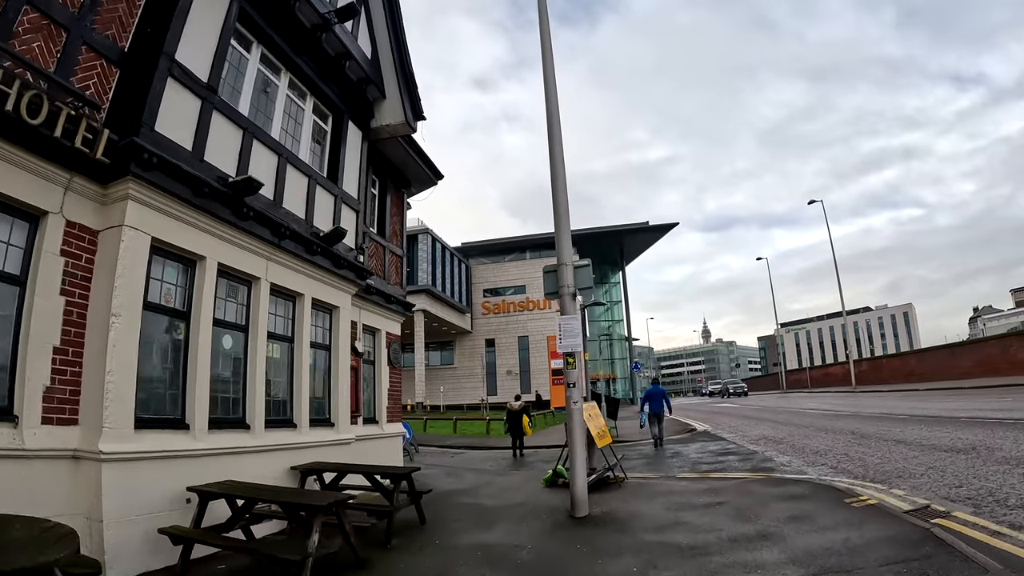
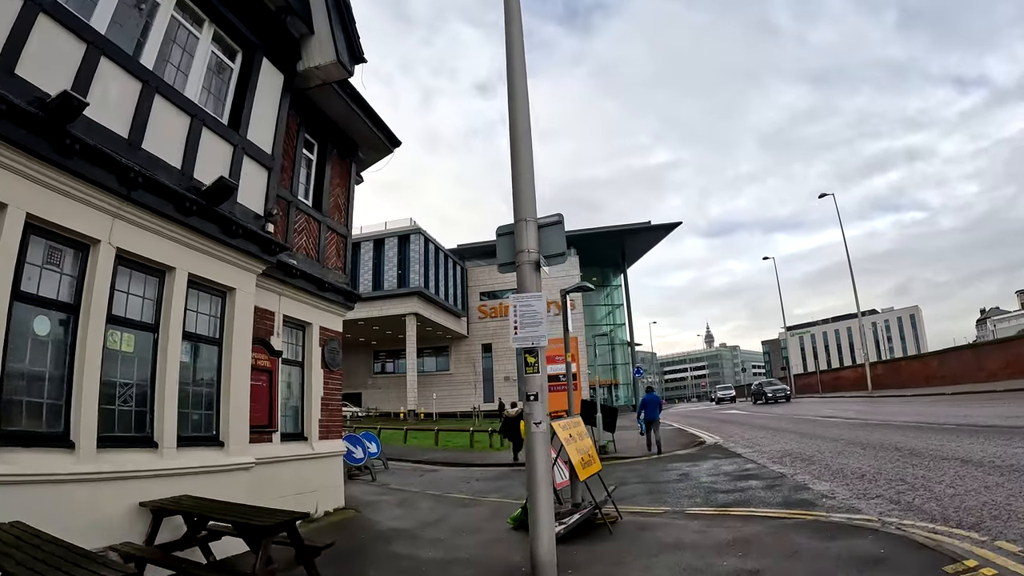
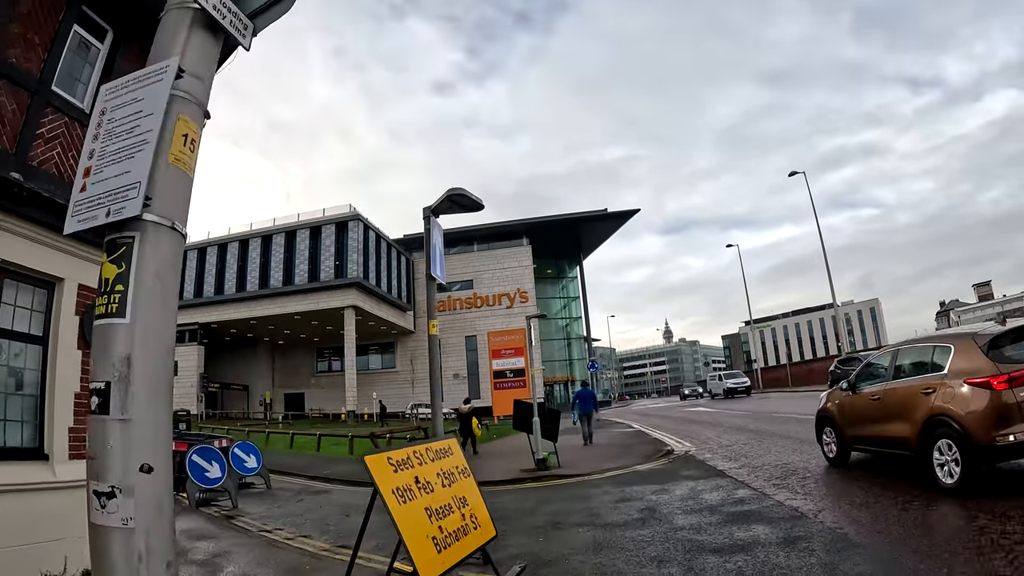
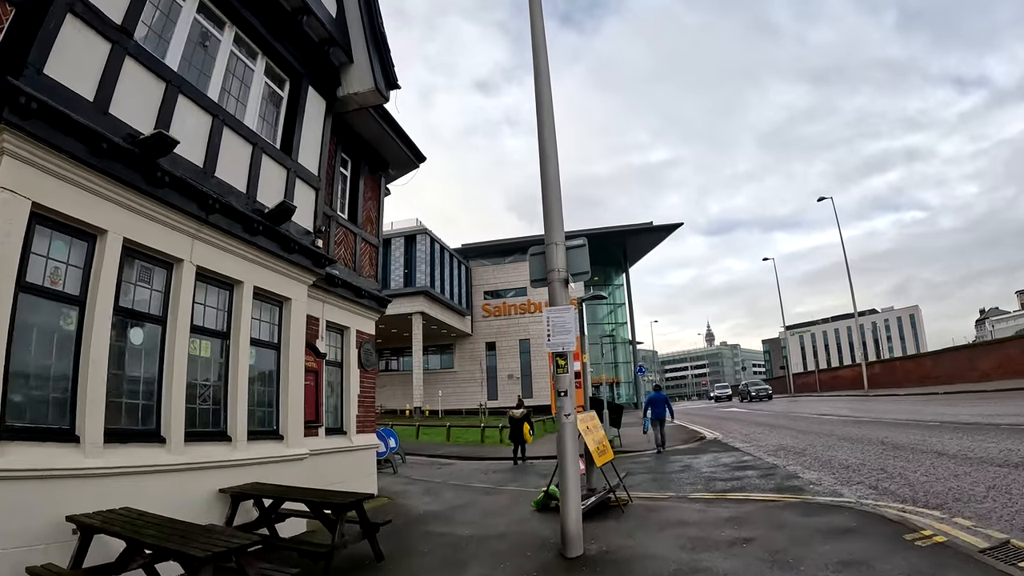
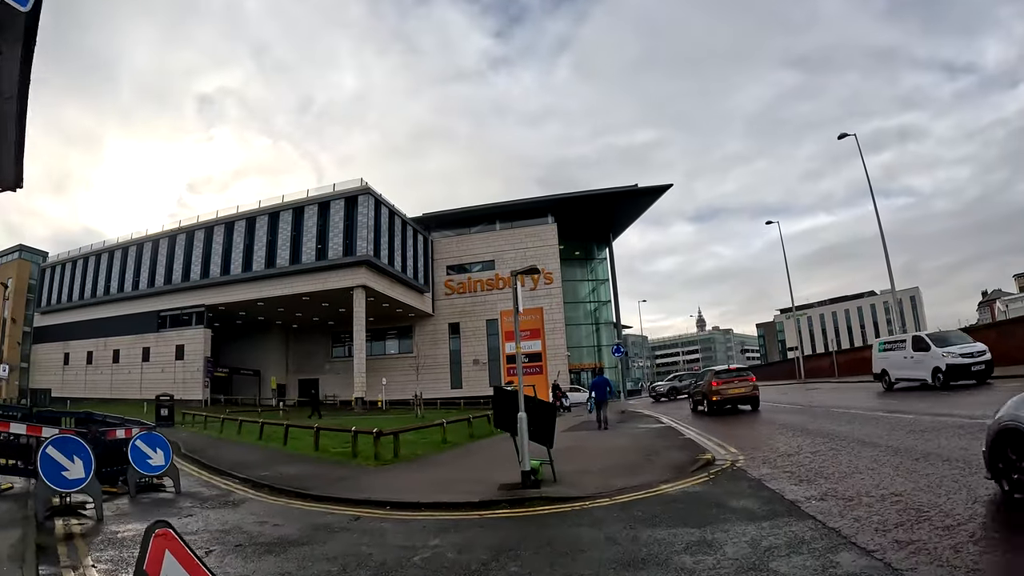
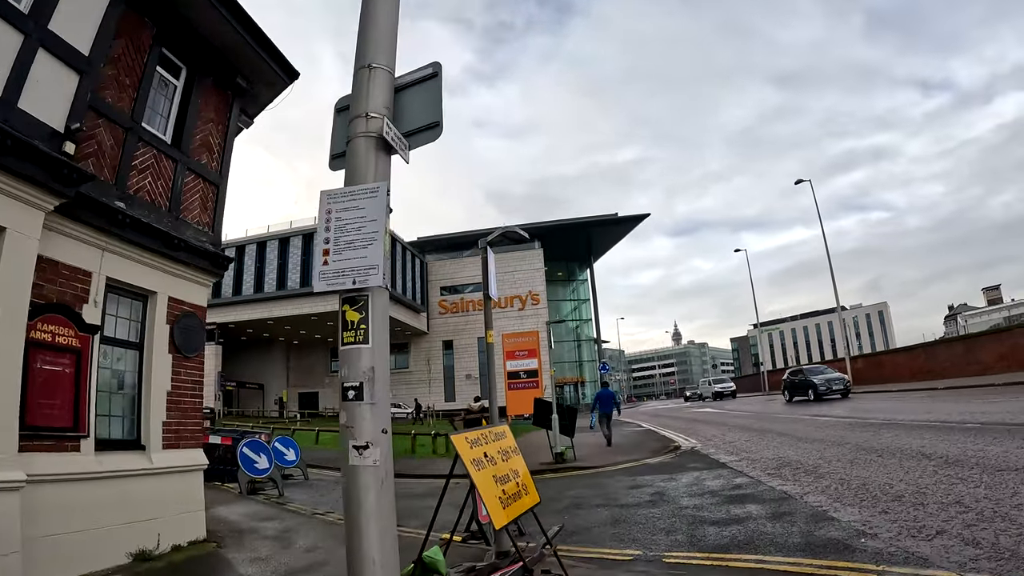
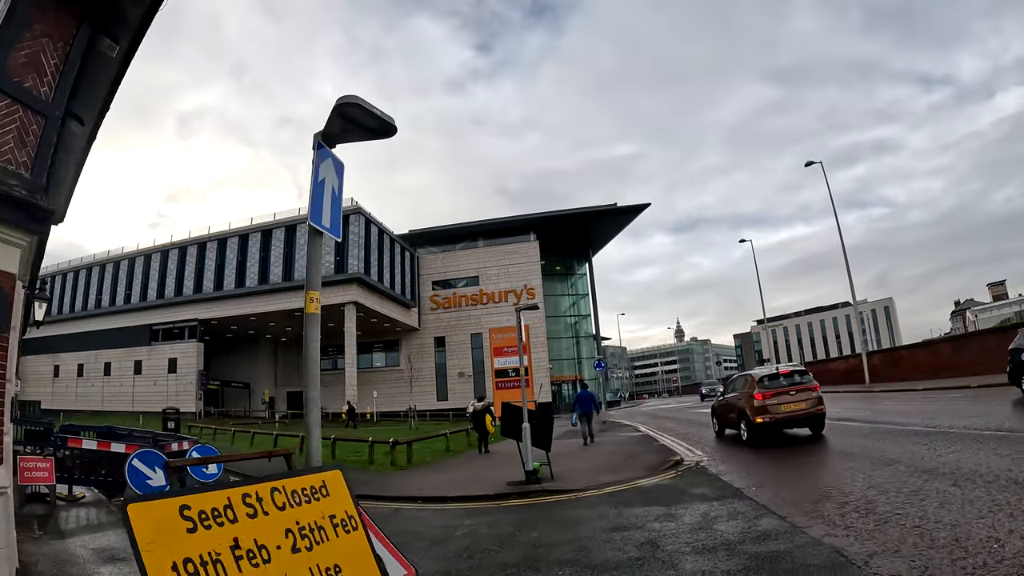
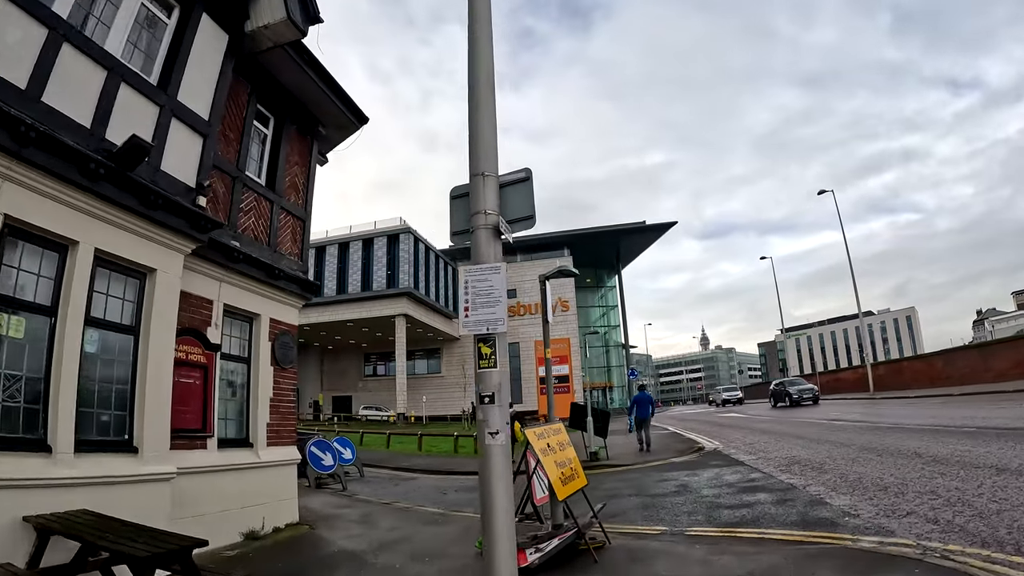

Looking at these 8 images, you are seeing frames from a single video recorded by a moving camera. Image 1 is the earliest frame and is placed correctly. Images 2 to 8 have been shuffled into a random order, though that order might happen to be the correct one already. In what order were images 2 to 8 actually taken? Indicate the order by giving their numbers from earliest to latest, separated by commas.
4, 2, 8, 6, 3, 7, 5
